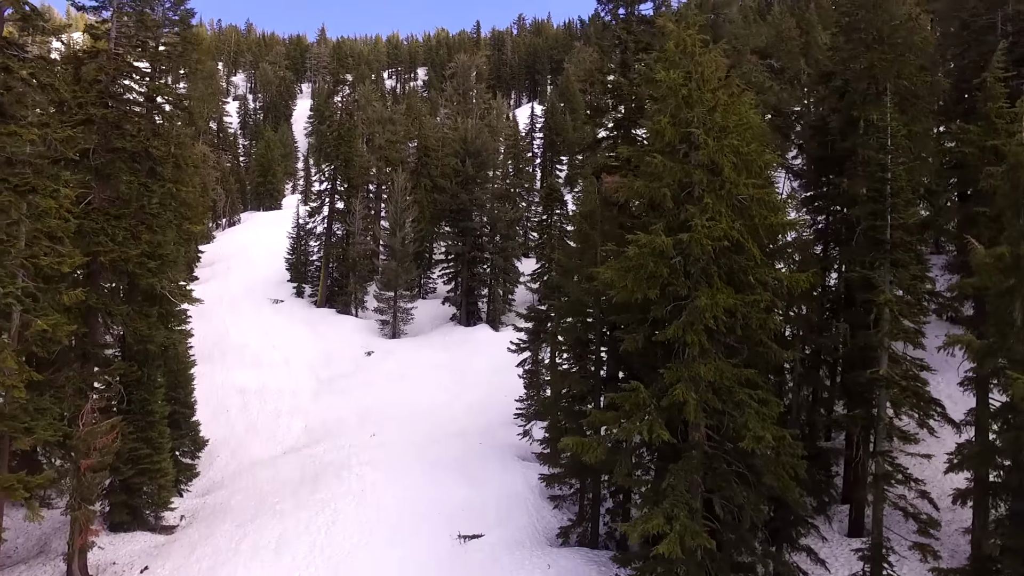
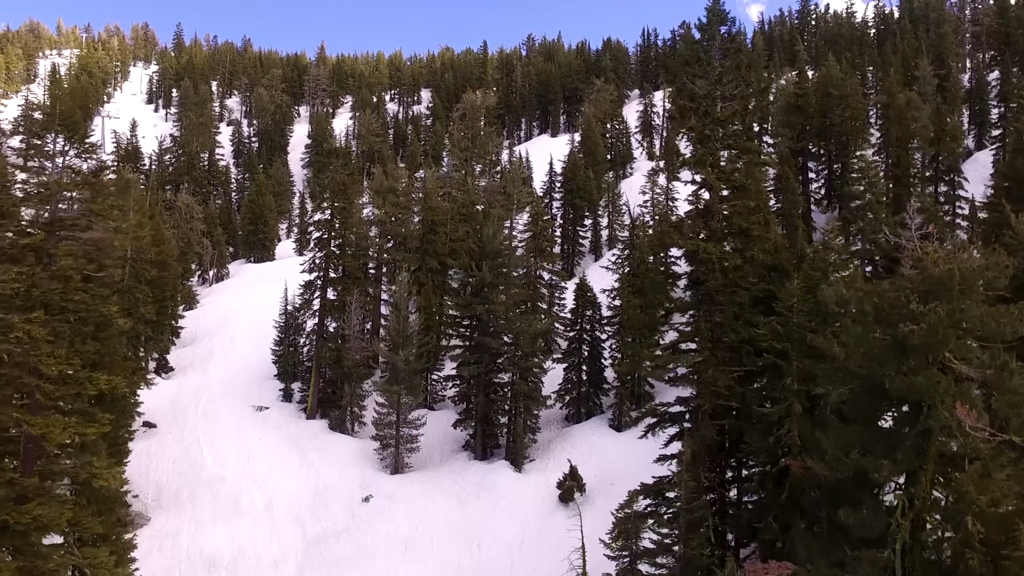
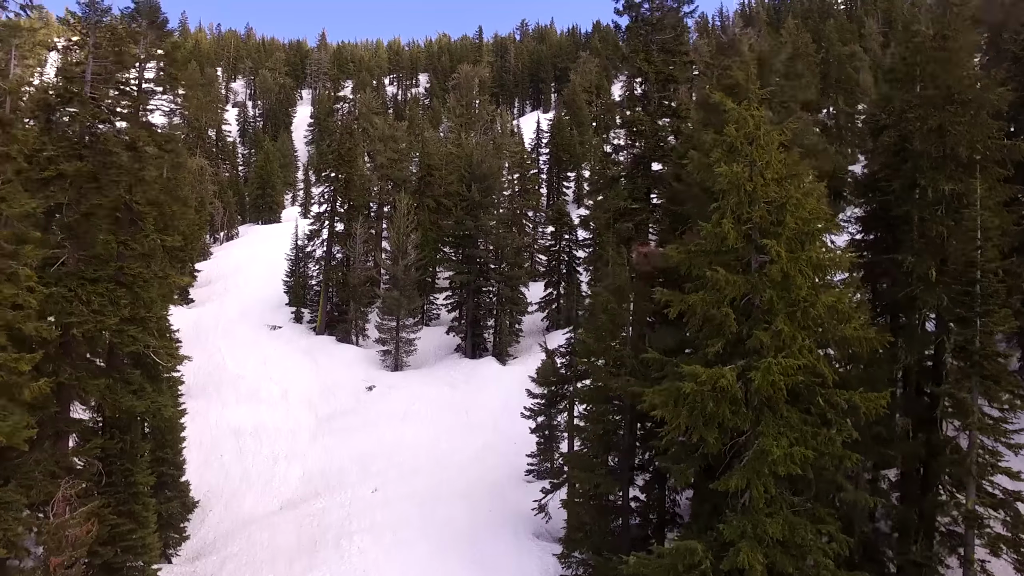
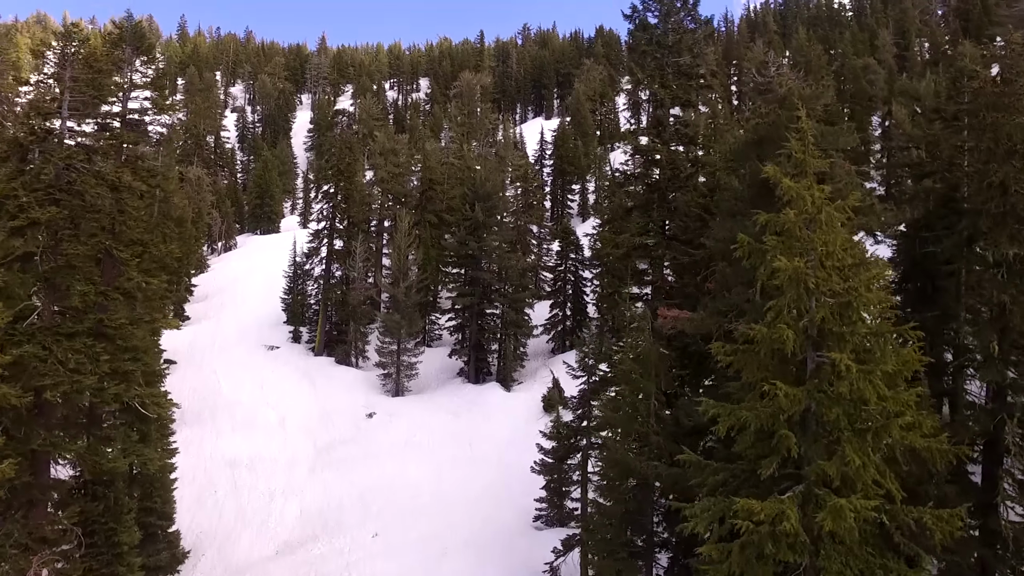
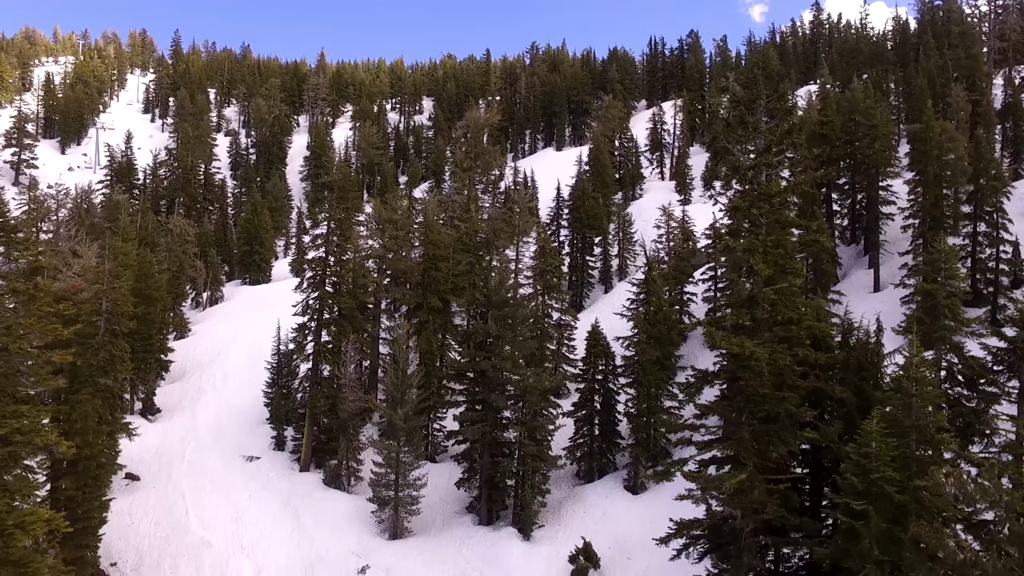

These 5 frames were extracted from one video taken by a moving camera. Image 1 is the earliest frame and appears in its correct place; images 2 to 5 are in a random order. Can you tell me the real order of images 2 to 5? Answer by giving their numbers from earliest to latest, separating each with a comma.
3, 4, 2, 5
